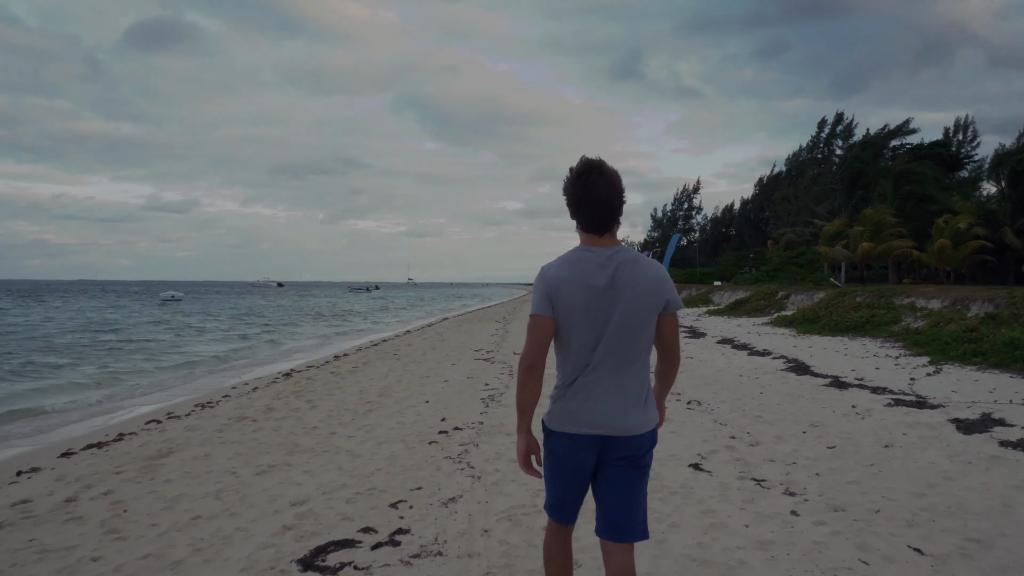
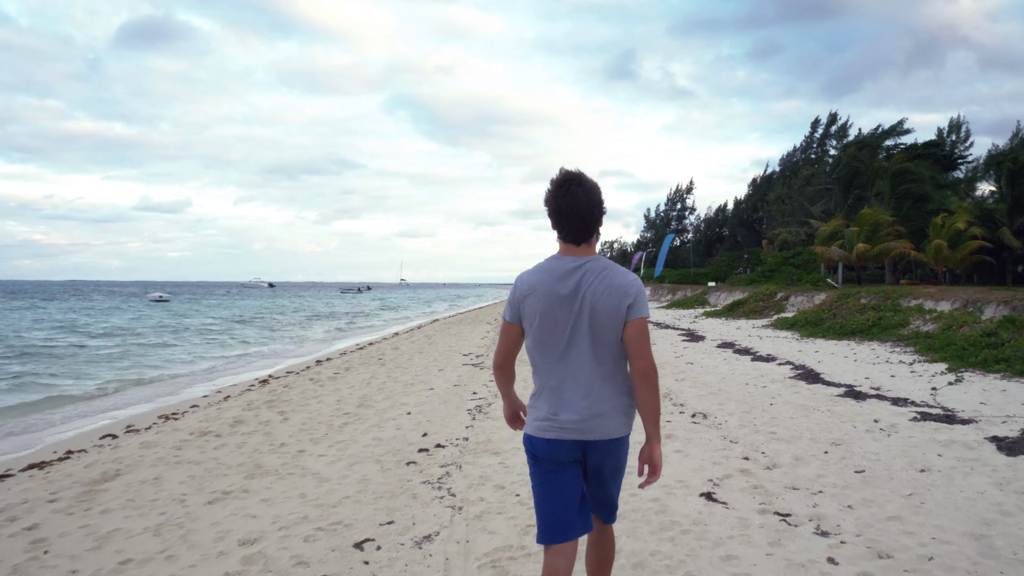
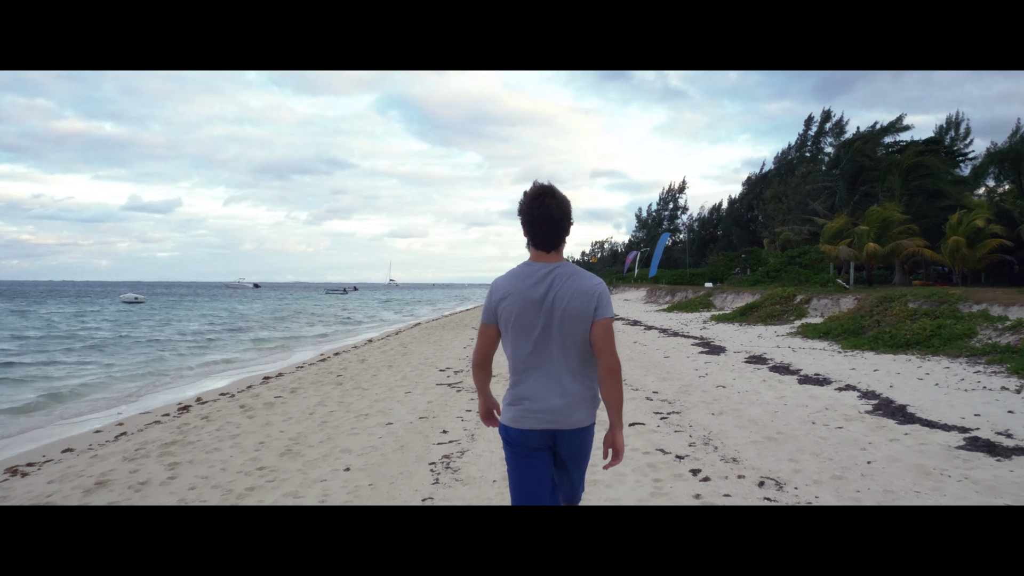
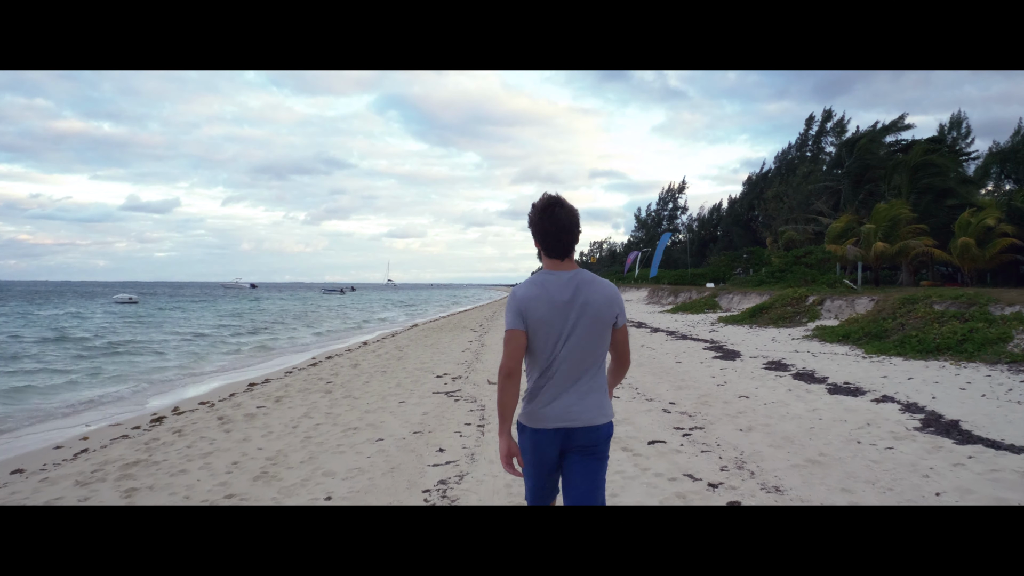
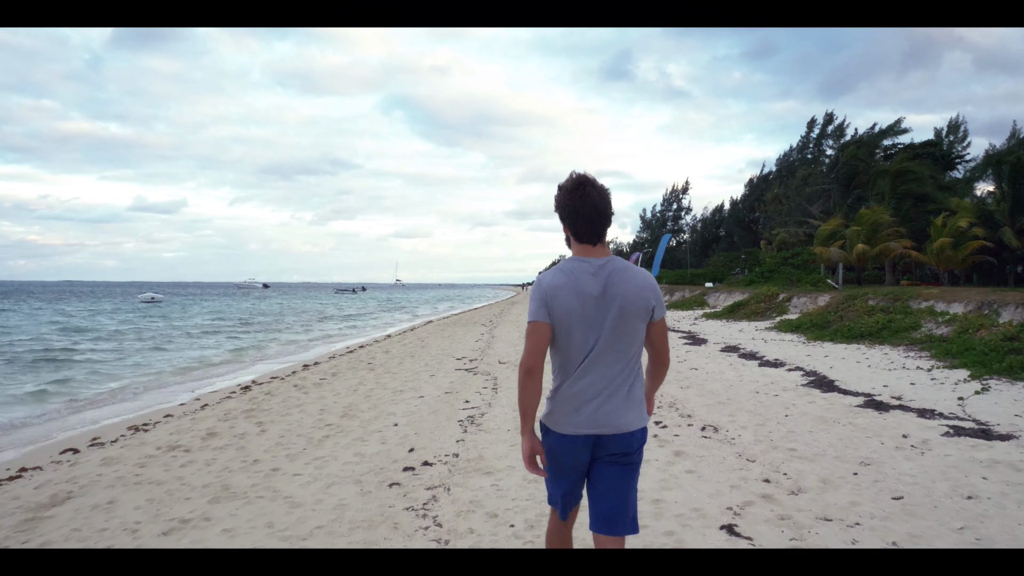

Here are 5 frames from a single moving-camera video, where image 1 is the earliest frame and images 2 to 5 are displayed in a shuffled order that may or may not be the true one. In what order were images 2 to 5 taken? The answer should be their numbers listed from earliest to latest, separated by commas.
2, 5, 3, 4
